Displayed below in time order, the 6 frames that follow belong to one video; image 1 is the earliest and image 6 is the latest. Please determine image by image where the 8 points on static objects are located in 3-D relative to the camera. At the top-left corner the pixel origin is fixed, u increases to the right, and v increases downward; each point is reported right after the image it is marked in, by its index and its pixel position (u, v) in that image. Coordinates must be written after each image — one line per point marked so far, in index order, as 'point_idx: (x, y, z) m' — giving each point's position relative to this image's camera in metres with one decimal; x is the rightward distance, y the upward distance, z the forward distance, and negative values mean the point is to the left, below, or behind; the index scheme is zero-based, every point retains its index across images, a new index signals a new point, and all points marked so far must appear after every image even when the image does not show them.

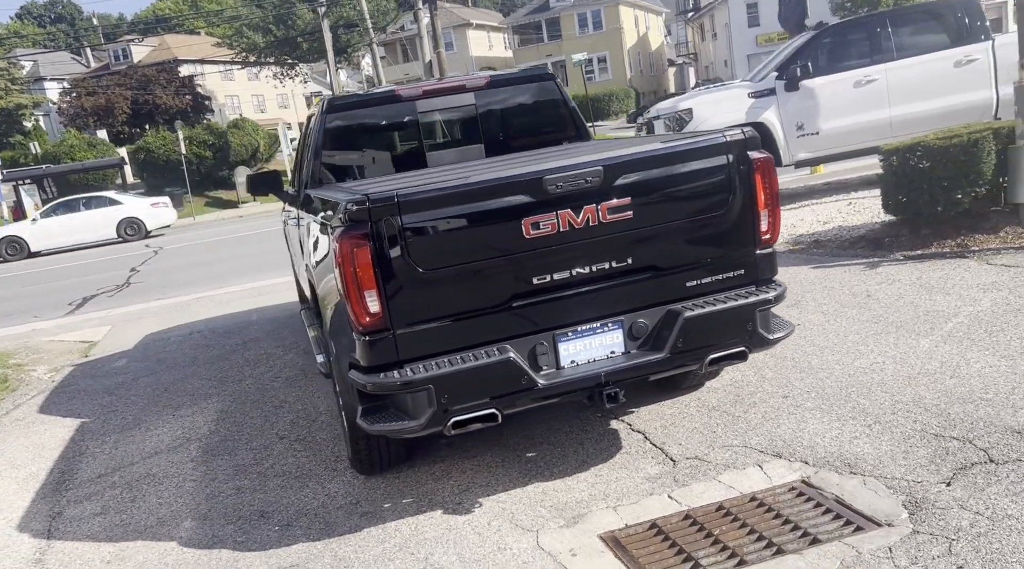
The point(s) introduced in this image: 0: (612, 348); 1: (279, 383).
0: (+0.4, -0.3, +3.7) m
1: (-1.8, -0.8, +6.5) m
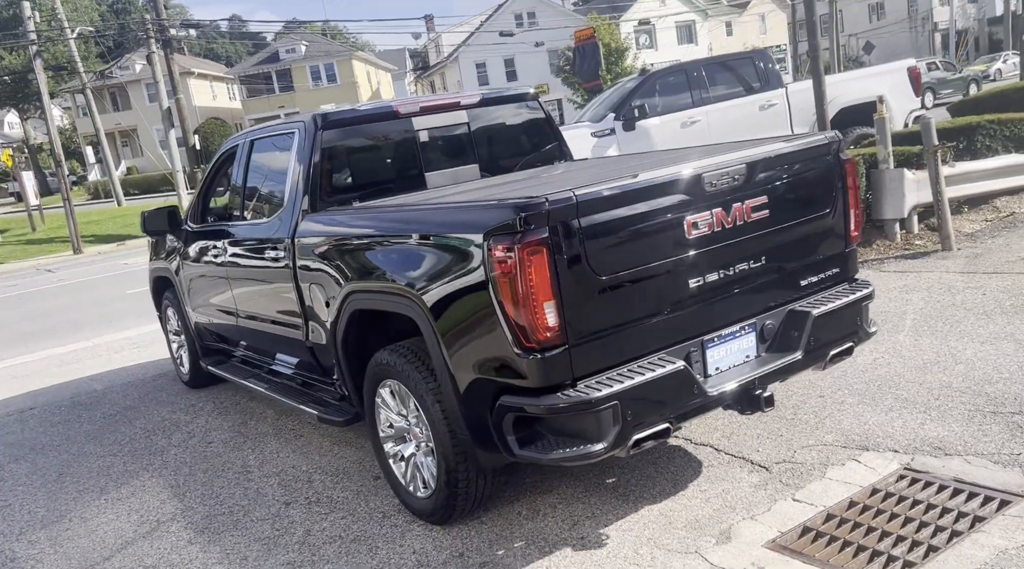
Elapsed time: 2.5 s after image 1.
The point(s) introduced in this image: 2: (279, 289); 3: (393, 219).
0: (+1.0, -0.3, +3.6) m
1: (-1.9, -1.1, +5.6) m
2: (-1.4, 0.0, +5.1) m
3: (-0.5, +0.3, +4.0) m
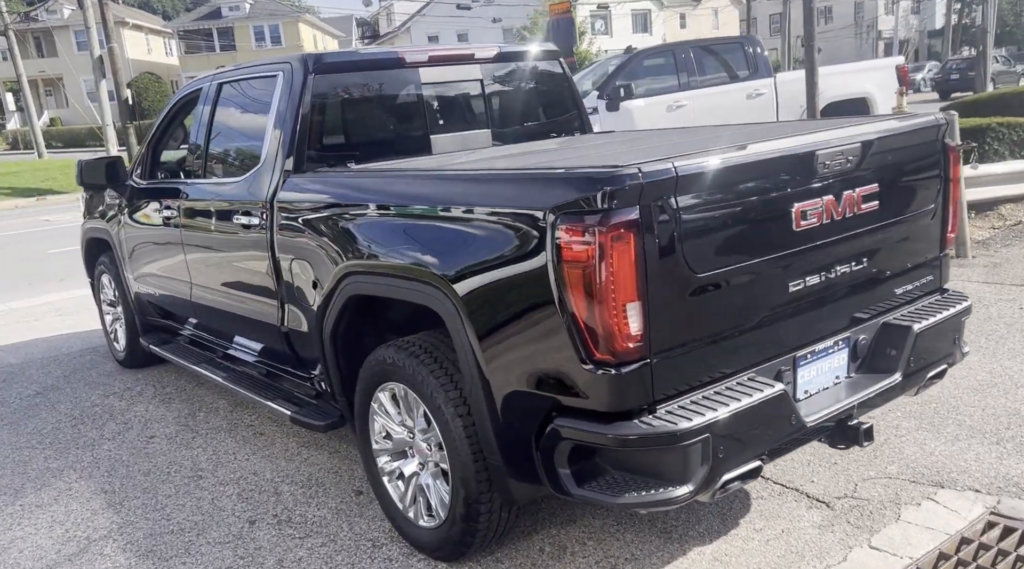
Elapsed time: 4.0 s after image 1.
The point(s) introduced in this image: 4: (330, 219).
0: (+1.2, -0.3, +3.0) m
1: (-2.0, -0.9, +4.7) m
2: (-1.4, +0.1, +4.3) m
3: (-0.4, +0.4, +3.2) m
4: (-0.7, +0.3, +3.5) m
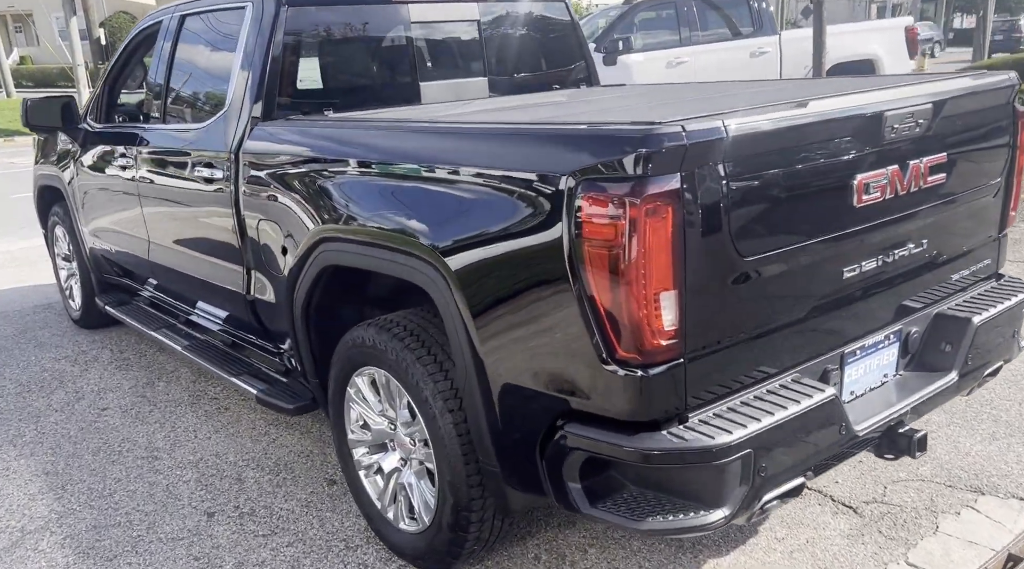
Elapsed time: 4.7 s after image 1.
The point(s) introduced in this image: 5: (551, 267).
0: (+1.2, -0.3, +2.6) m
1: (-2.0, -0.7, +4.3) m
2: (-1.4, +0.3, +3.8) m
3: (-0.4, +0.5, +2.7) m
4: (-0.7, +0.4, +3.1) m
5: (+0.1, 0.0, +2.1) m
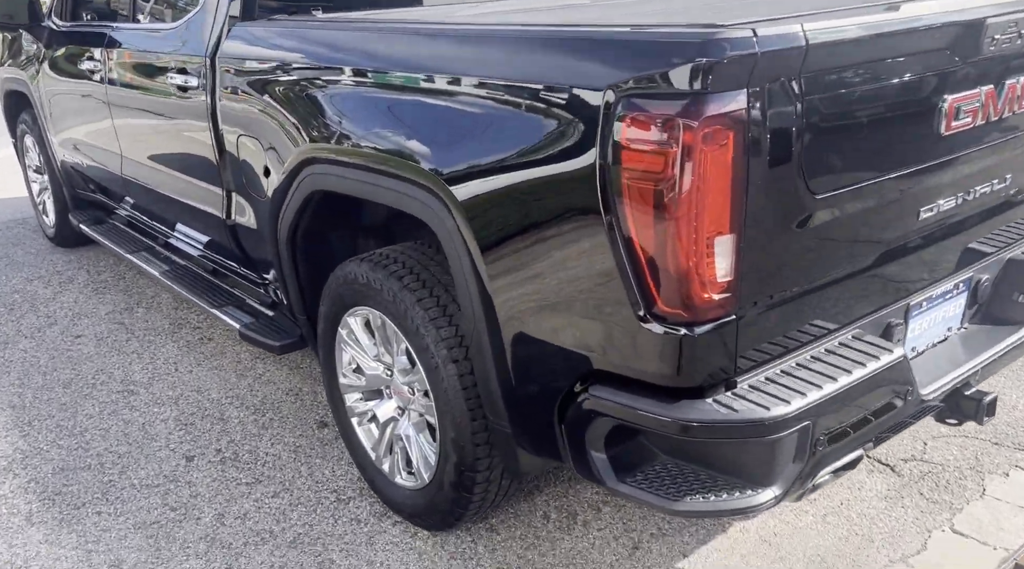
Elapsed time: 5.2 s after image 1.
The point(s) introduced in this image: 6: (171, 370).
0: (+1.2, -0.1, +2.3) m
1: (-2.0, -0.3, +4.0) m
2: (-1.3, +0.6, +3.4) m
3: (-0.3, +0.7, +2.3) m
4: (-0.7, +0.6, +2.7) m
5: (+0.1, +0.2, +1.8) m
6: (-1.5, -0.4, +3.8) m
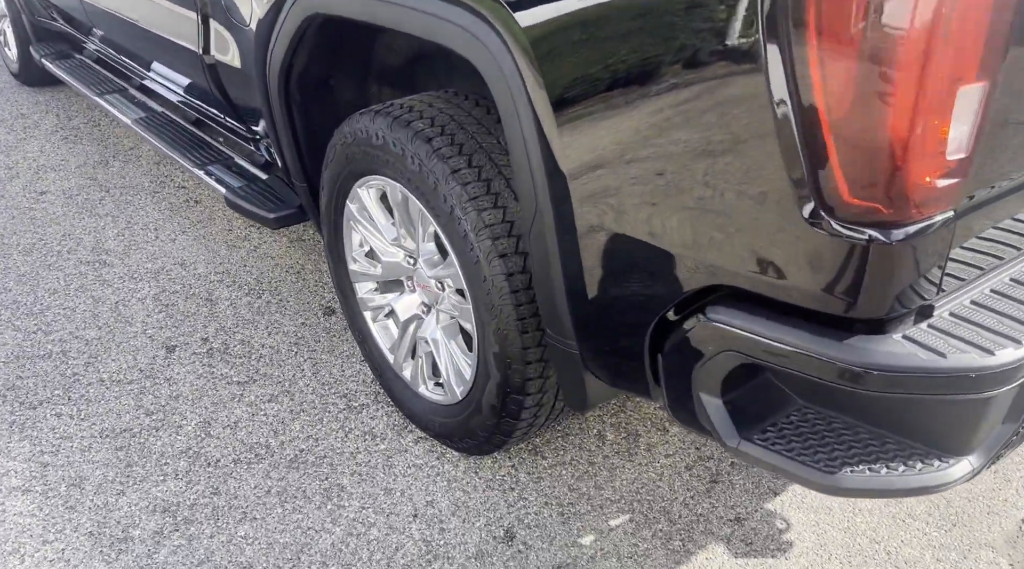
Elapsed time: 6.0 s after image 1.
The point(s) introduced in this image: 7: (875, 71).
0: (+1.3, +0.1, +1.7) m
1: (-1.8, +0.3, +3.4) m
2: (-1.2, +1.1, +2.7) m
3: (-0.2, +0.9, +1.6) m
4: (-0.5, +1.0, +1.9) m
5: (+0.3, +0.3, +1.1) m
6: (-1.4, +0.2, +3.2) m
7: (+0.4, +0.3, +1.0) m
